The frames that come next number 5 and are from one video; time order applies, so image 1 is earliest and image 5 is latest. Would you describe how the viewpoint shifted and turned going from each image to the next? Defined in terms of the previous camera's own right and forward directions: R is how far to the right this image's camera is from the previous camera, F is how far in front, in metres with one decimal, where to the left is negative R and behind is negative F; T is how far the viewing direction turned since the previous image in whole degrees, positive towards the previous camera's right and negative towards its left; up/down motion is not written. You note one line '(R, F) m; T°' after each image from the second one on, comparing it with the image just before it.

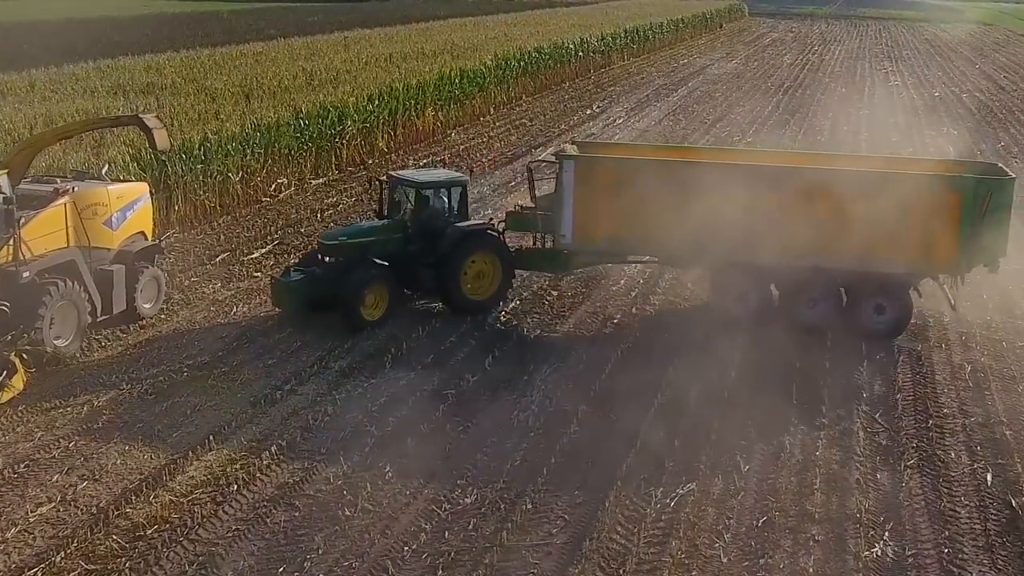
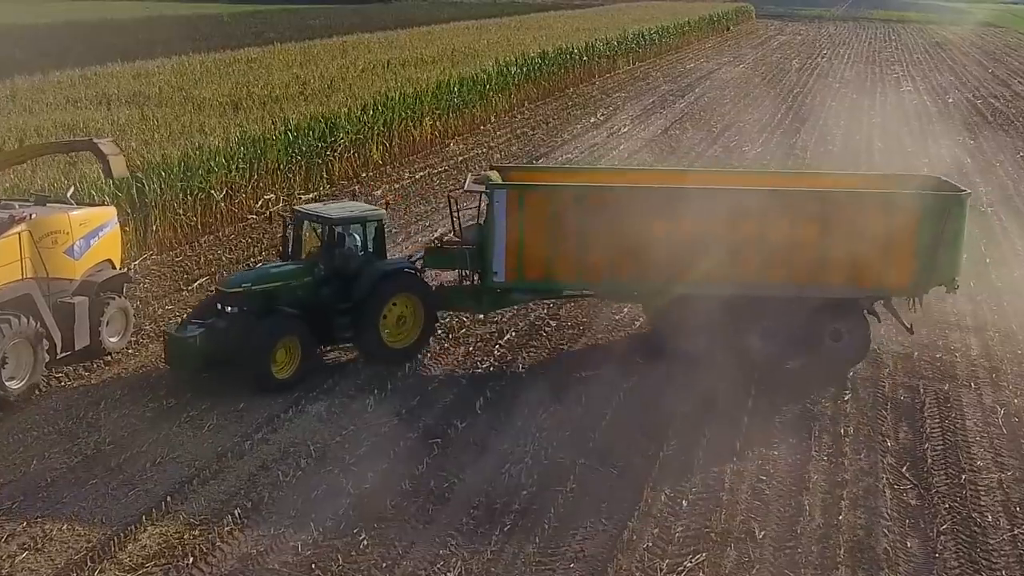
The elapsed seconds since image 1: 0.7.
(+0.1, +0.8) m; 0°
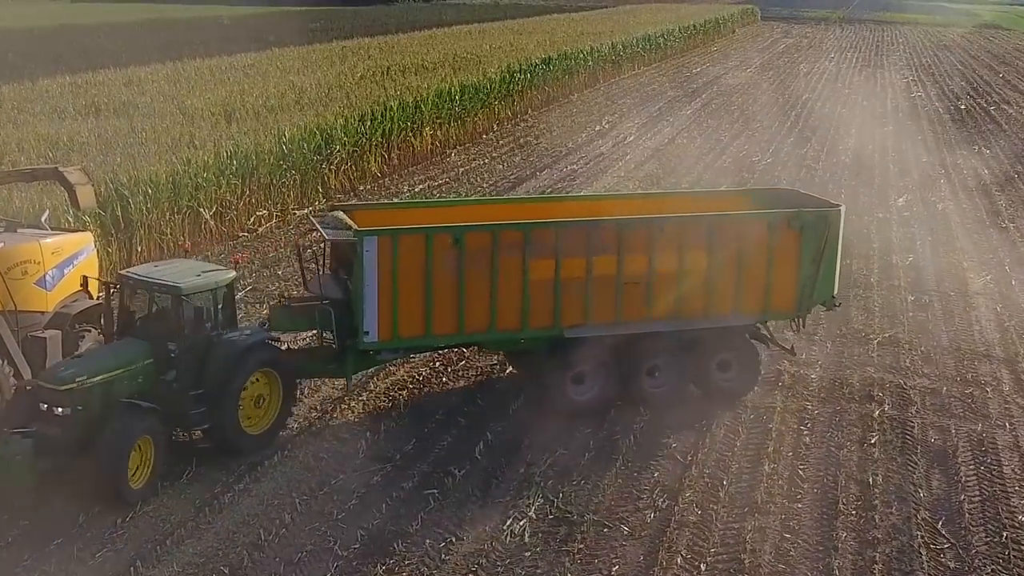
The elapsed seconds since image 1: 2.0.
(0.0, +0.6) m; 0°
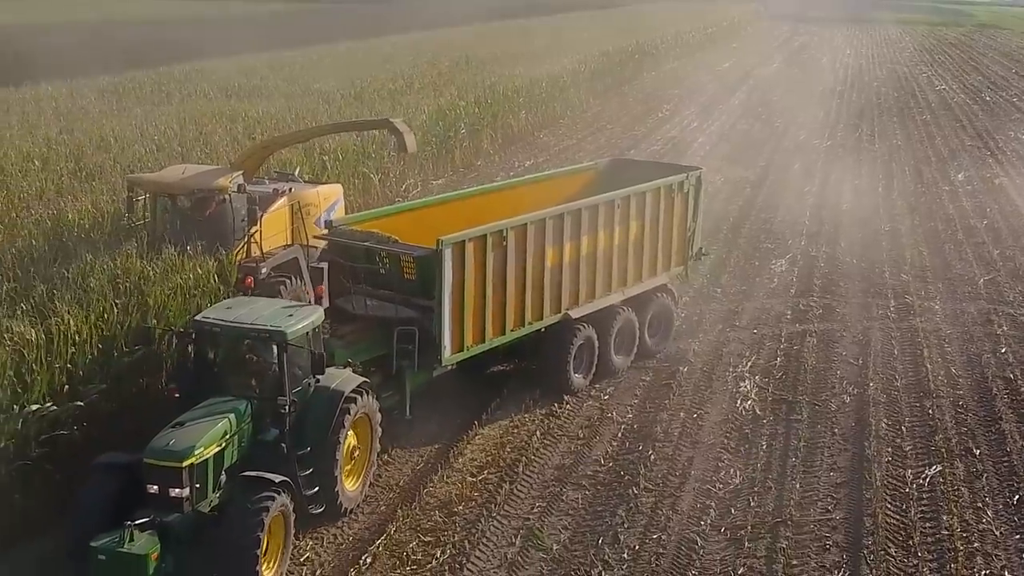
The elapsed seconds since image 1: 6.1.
(-2.1, -2.0) m; +1°
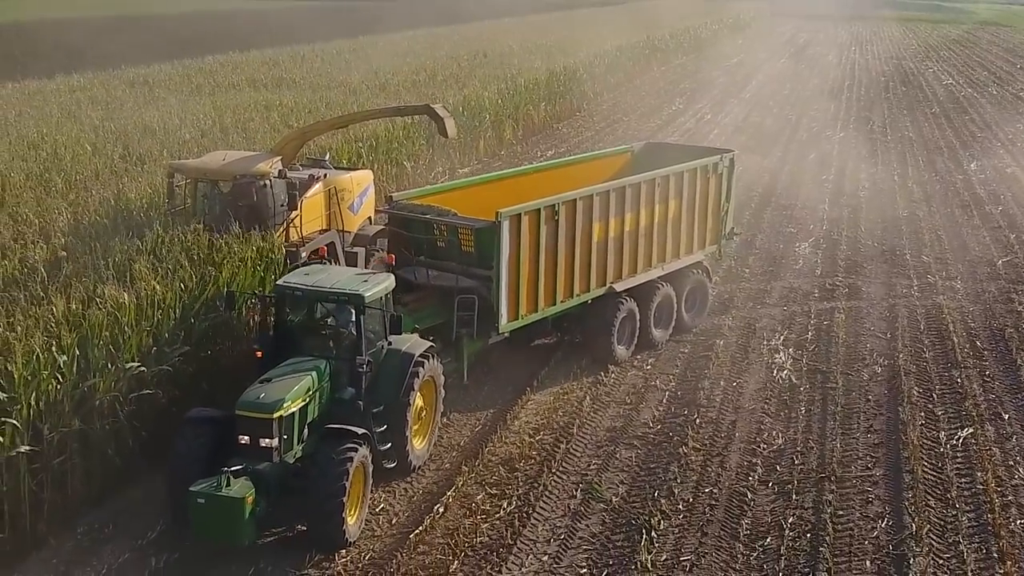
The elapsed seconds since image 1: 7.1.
(-0.4, -0.4) m; 0°
